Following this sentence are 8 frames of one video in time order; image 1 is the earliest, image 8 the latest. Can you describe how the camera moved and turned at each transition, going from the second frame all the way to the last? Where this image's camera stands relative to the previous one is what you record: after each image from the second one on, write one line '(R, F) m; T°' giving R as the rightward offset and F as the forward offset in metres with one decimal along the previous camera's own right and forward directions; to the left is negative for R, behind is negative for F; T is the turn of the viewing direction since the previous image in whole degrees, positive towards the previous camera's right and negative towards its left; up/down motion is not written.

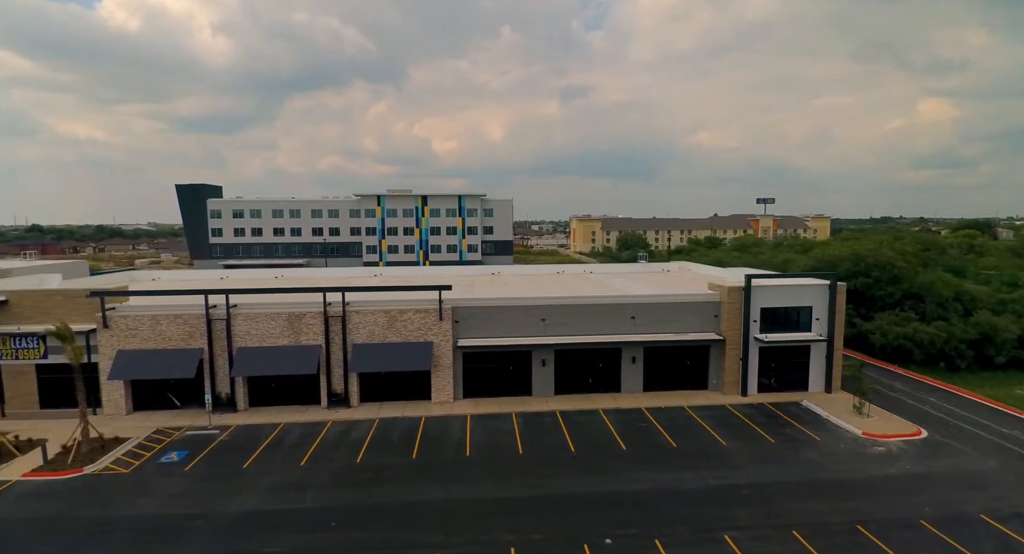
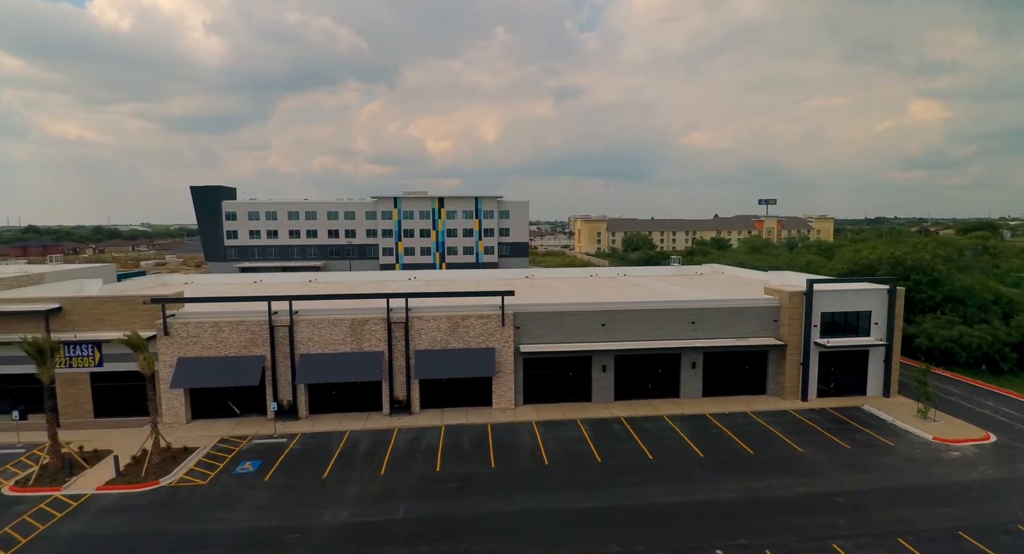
(-3.7, +0.3) m; +1°
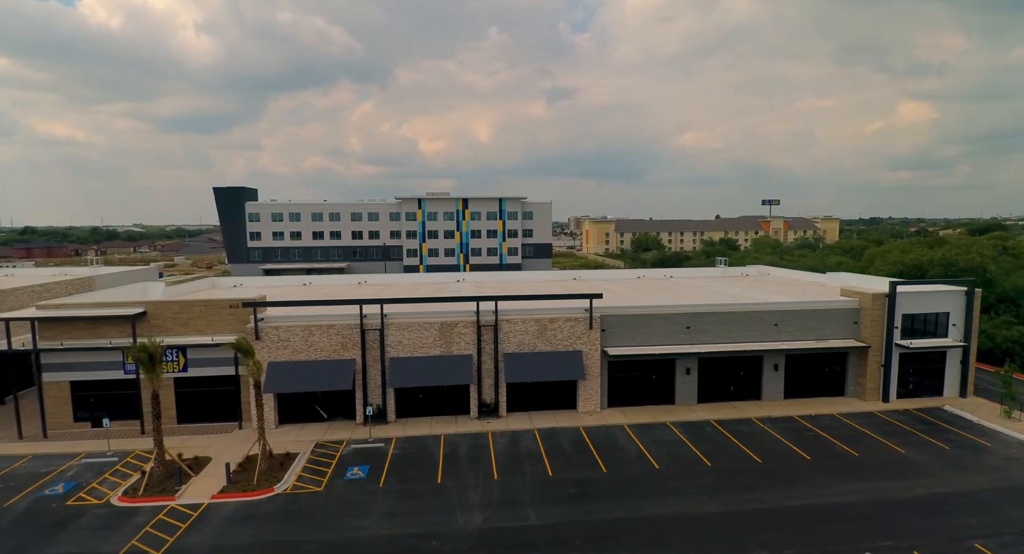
(-5.0, +0.2) m; +1°
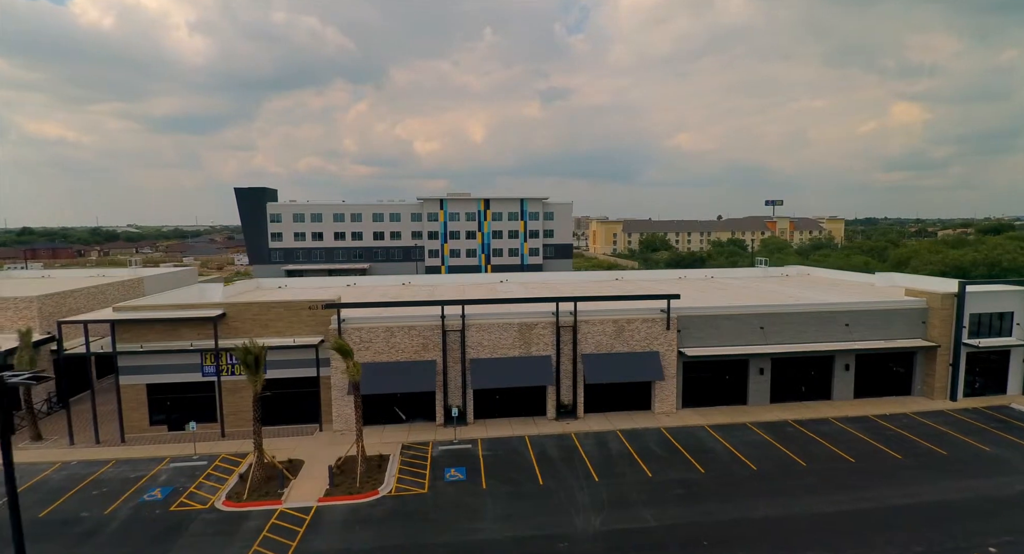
(-4.4, +0.1) m; +1°
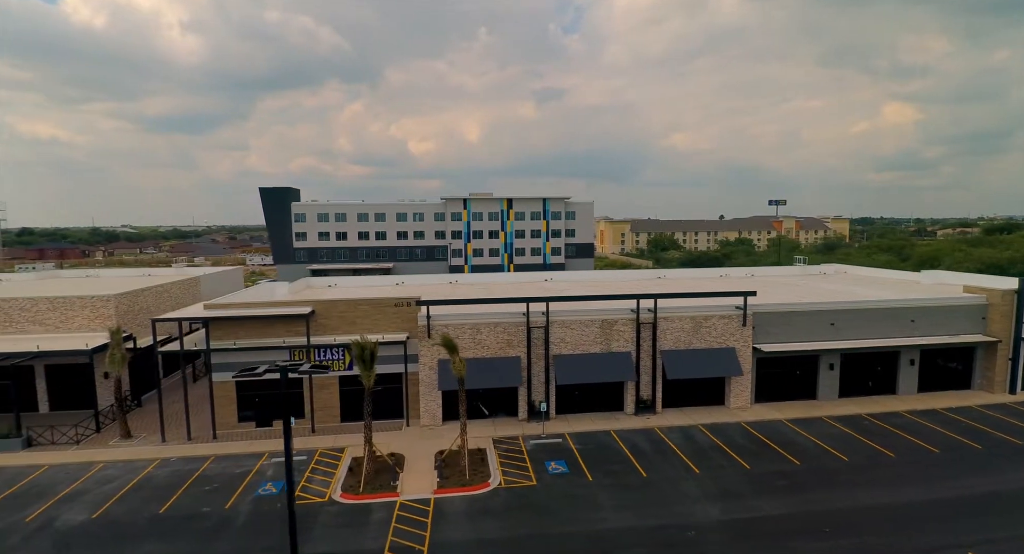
(-4.5, -0.5) m; +1°
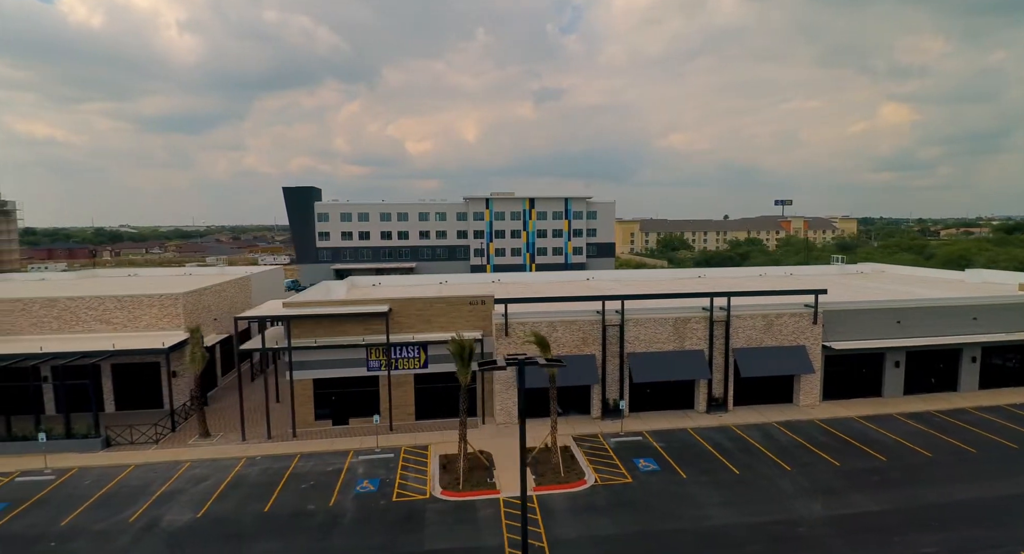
(-4.0, 0.0) m; 0°
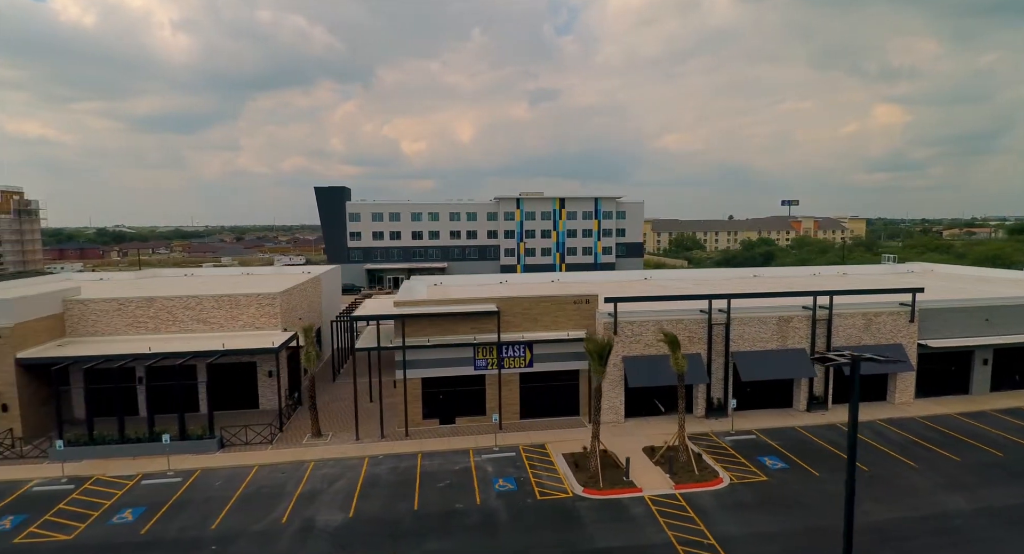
(-5.8, 0.0) m; +1°
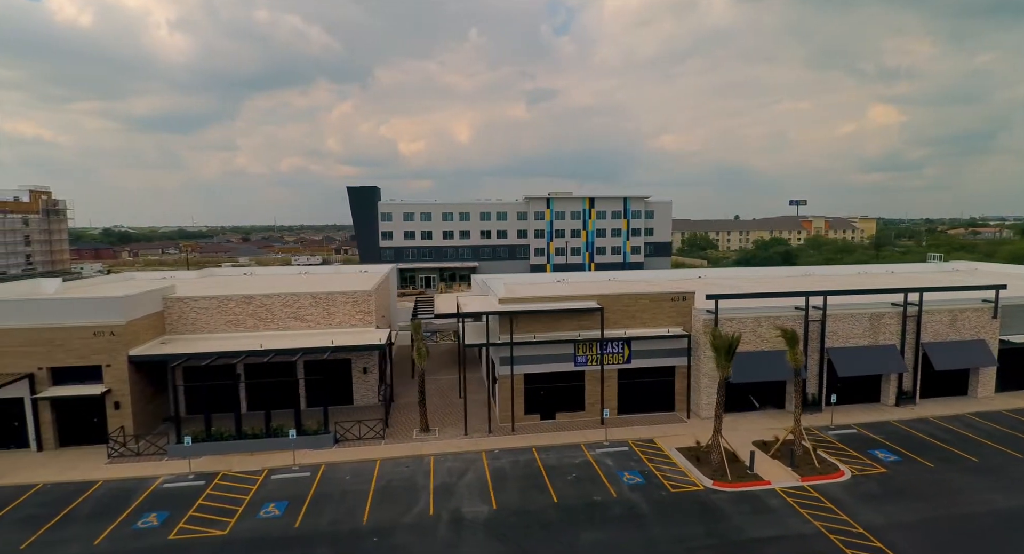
(-5.4, -0.5) m; +1°
